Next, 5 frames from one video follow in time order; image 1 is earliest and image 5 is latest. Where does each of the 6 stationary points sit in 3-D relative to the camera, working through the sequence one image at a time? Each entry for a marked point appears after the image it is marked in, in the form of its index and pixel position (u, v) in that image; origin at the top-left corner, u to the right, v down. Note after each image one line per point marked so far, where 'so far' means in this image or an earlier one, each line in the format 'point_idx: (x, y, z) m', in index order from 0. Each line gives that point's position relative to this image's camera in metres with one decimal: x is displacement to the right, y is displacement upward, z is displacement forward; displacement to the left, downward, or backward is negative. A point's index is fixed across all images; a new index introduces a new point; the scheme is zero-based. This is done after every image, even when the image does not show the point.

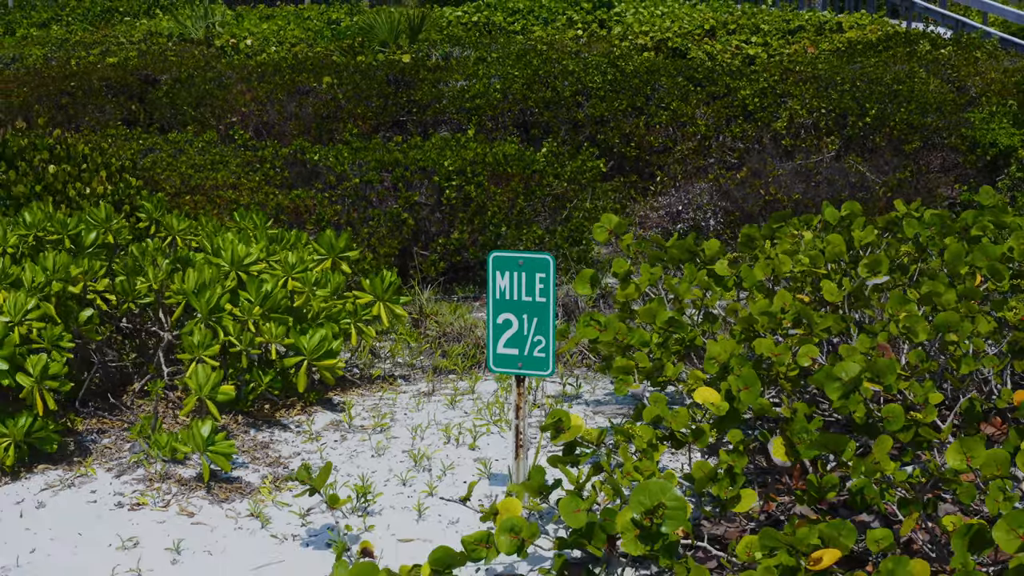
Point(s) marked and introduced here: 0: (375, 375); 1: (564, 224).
0: (-0.2, -0.1, +2.5) m
1: (+0.1, +0.1, +3.5) m
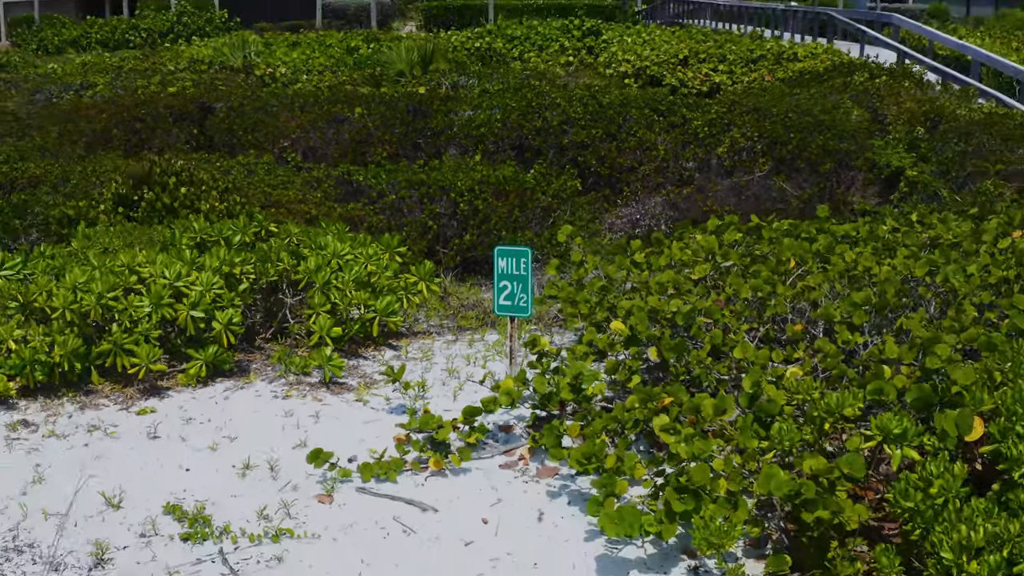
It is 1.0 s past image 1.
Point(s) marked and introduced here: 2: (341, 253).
0: (-0.2, -0.1, +3.6) m
1: (+0.1, +0.2, +4.6) m
2: (-0.4, +0.1, +3.6) m
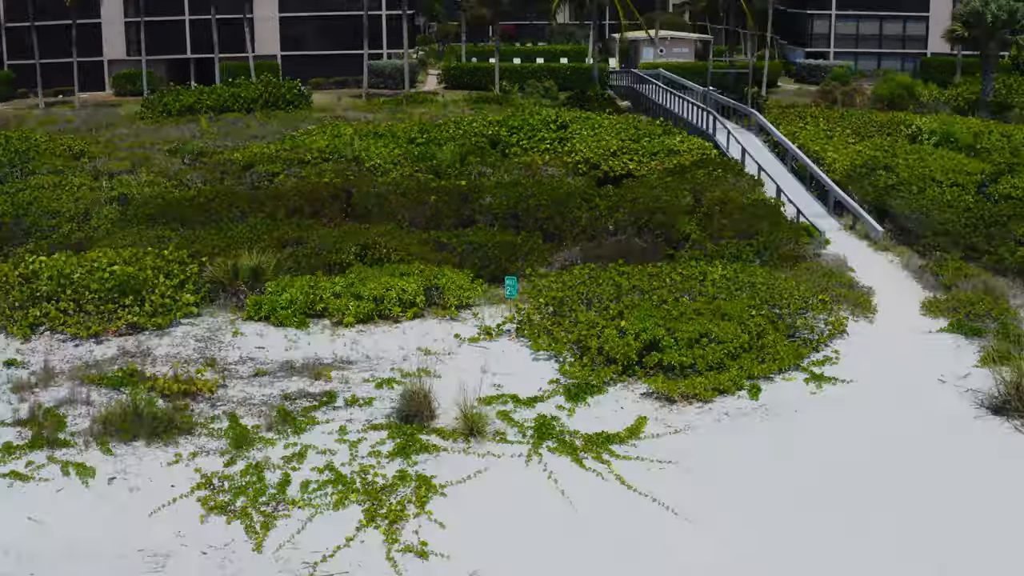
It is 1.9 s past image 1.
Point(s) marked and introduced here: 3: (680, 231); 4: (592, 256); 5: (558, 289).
0: (-0.2, -0.1, +9.7) m
1: (+0.1, +0.2, +10.7) m
2: (-0.4, 0.0, +9.7) m
3: (+1.2, +0.5, +13.3) m
4: (+0.6, +0.3, +11.1) m
5: (+0.3, 0.0, +9.2) m
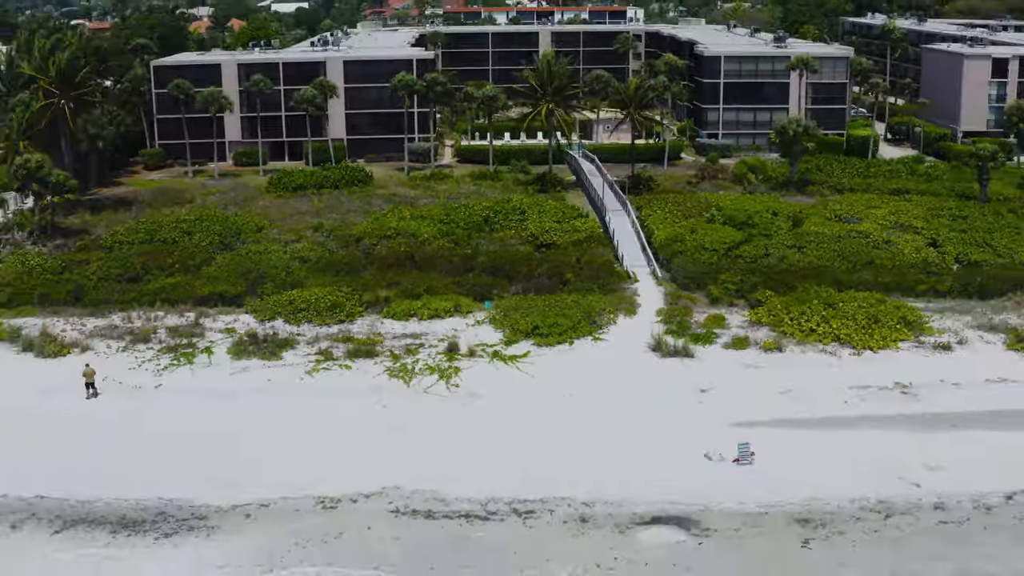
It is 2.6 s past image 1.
0: (-0.6, -0.4, +24.0) m
1: (-0.3, -0.1, +25.0) m
2: (-0.8, -0.2, +23.9) m
3: (+0.9, +0.2, +27.6) m
4: (+0.2, 0.0, +25.3) m
5: (-0.1, -0.3, +23.4) m
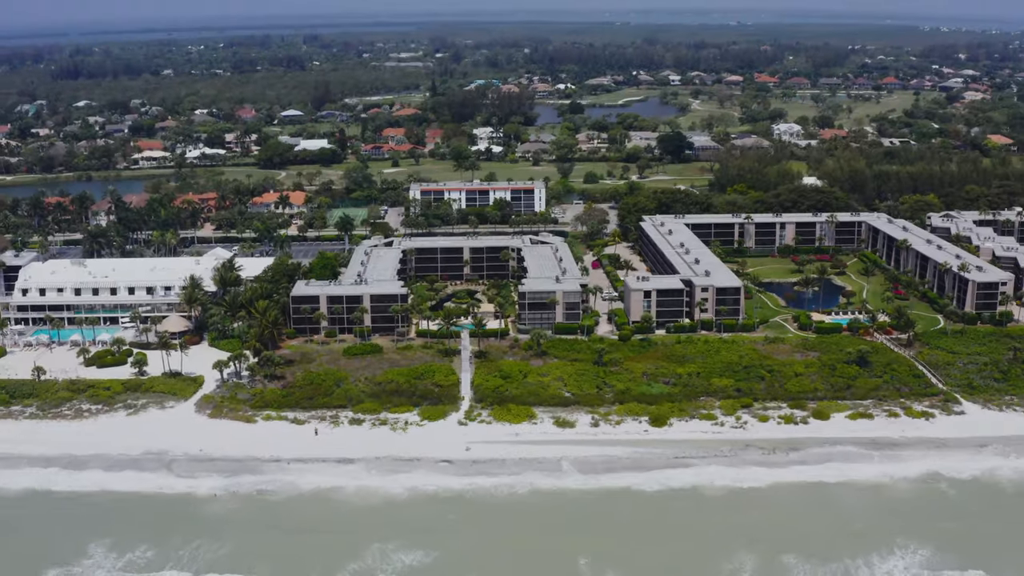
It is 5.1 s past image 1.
0: (-6.0, -7.5, +87.4) m
1: (-5.7, -7.3, +88.4) m
2: (-6.2, -7.4, +87.3) m
3: (-4.5, -7.0, +91.0) m
4: (-5.2, -7.2, +88.7) m
5: (-5.5, -7.5, +86.8) m
